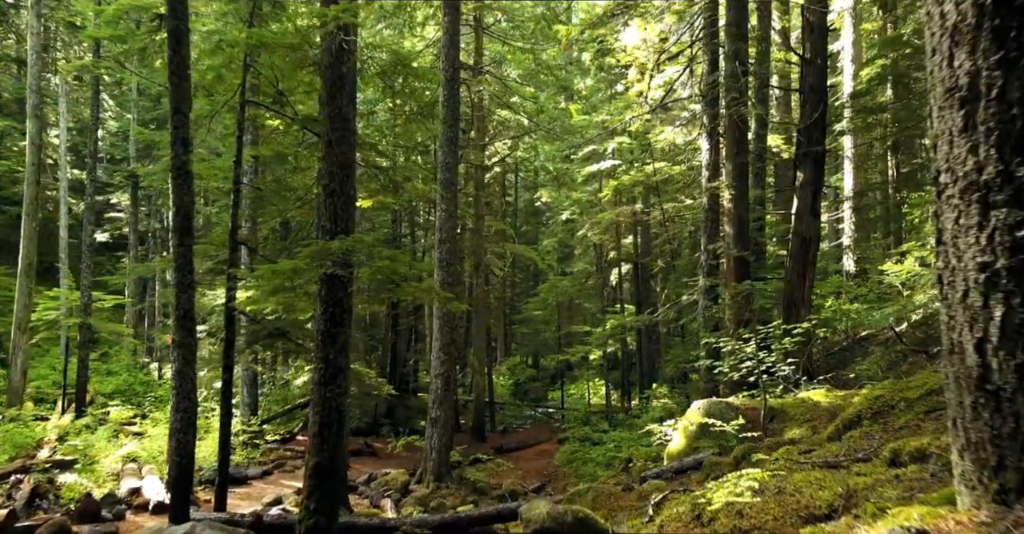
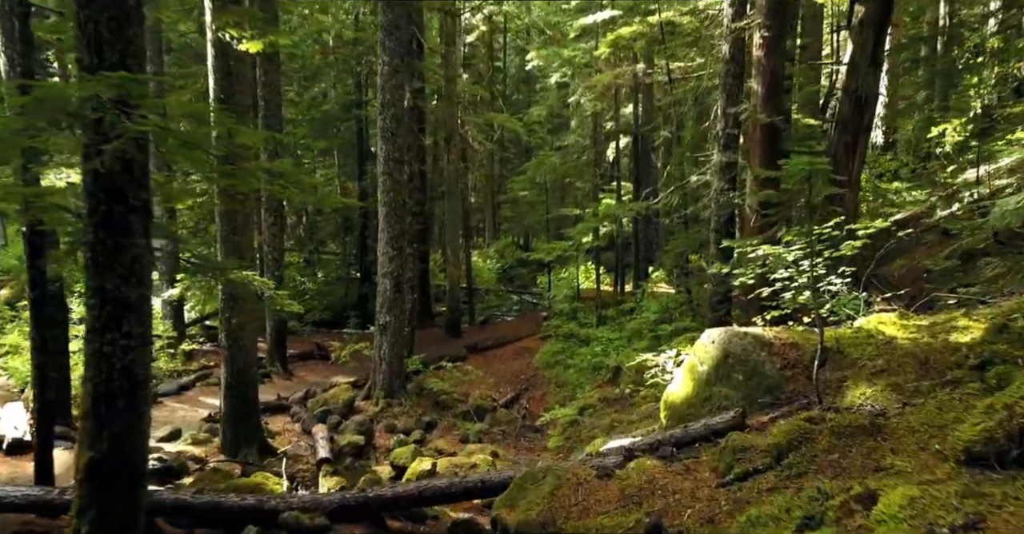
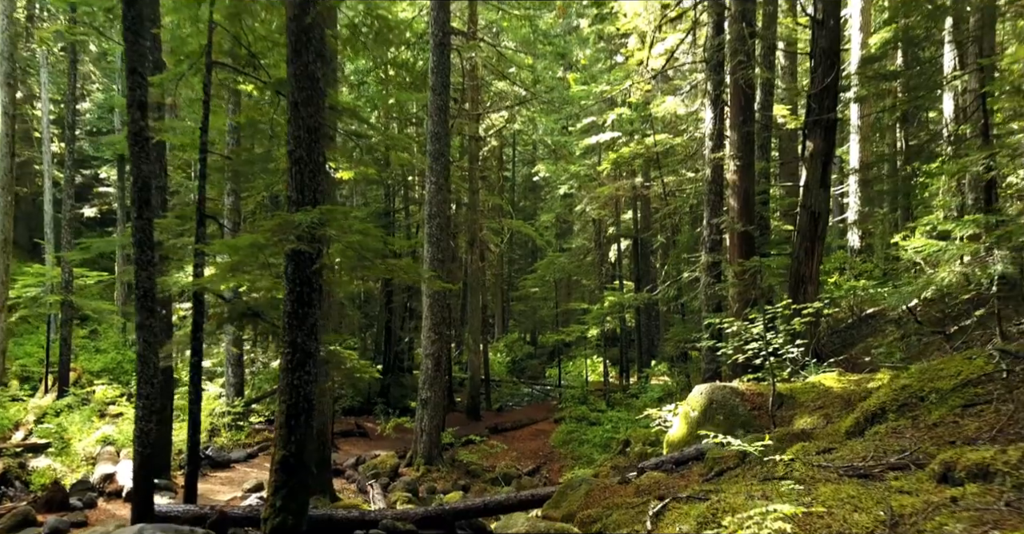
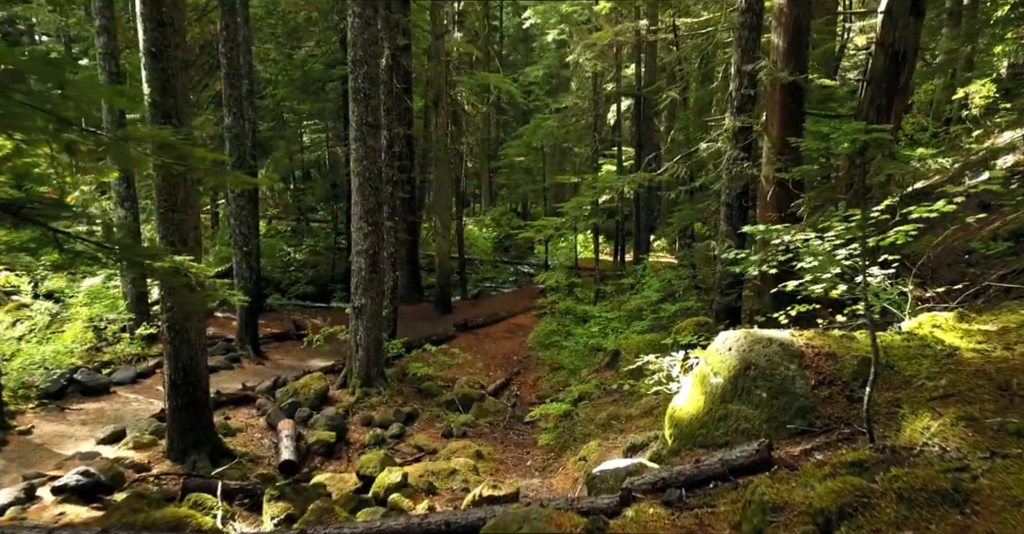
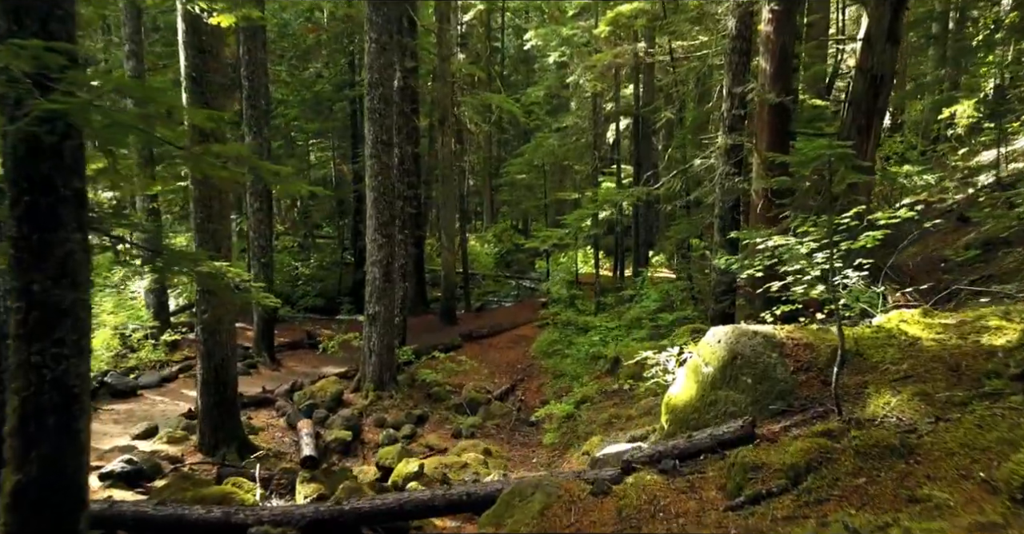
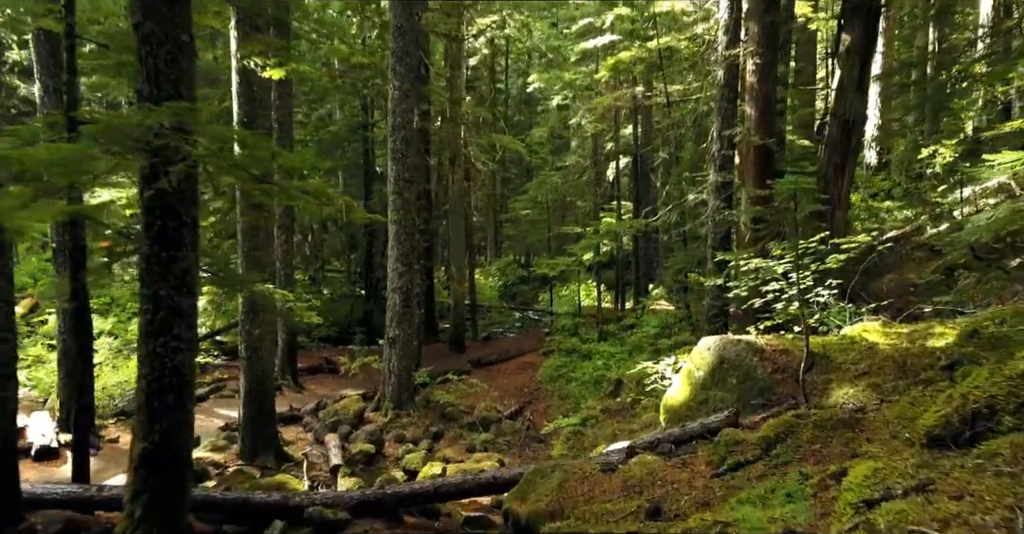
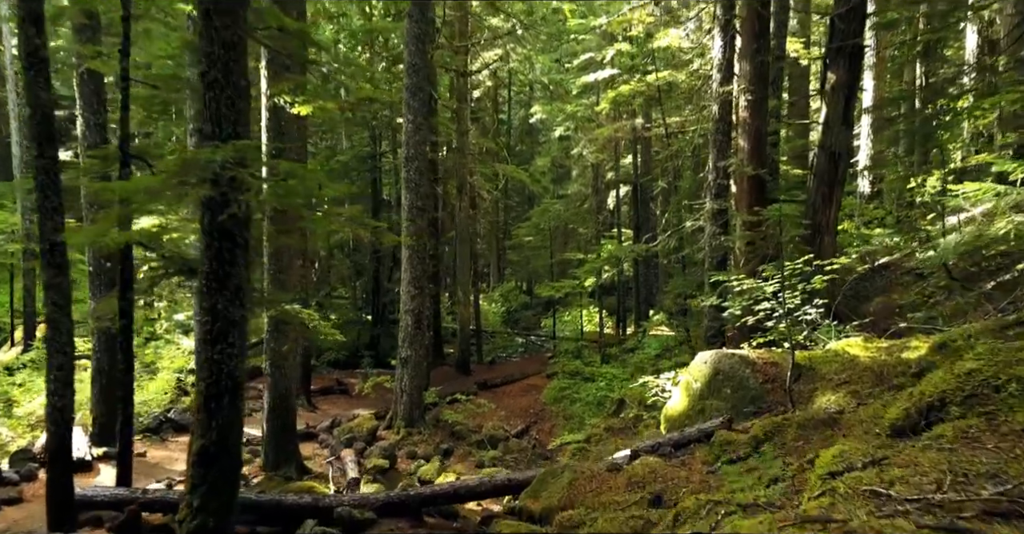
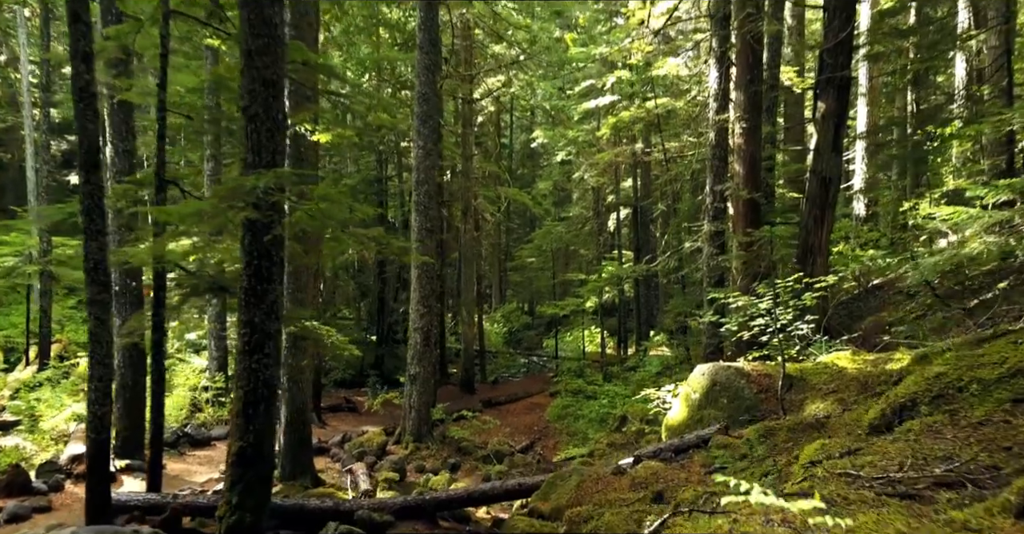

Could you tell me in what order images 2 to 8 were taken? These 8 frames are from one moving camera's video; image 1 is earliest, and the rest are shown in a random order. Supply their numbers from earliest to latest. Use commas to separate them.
3, 8, 7, 6, 2, 5, 4
